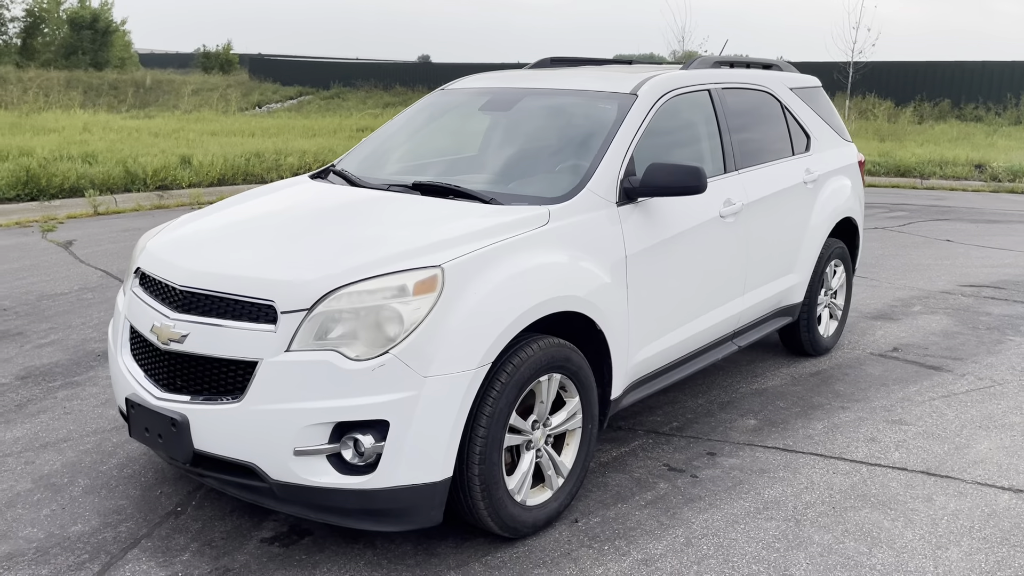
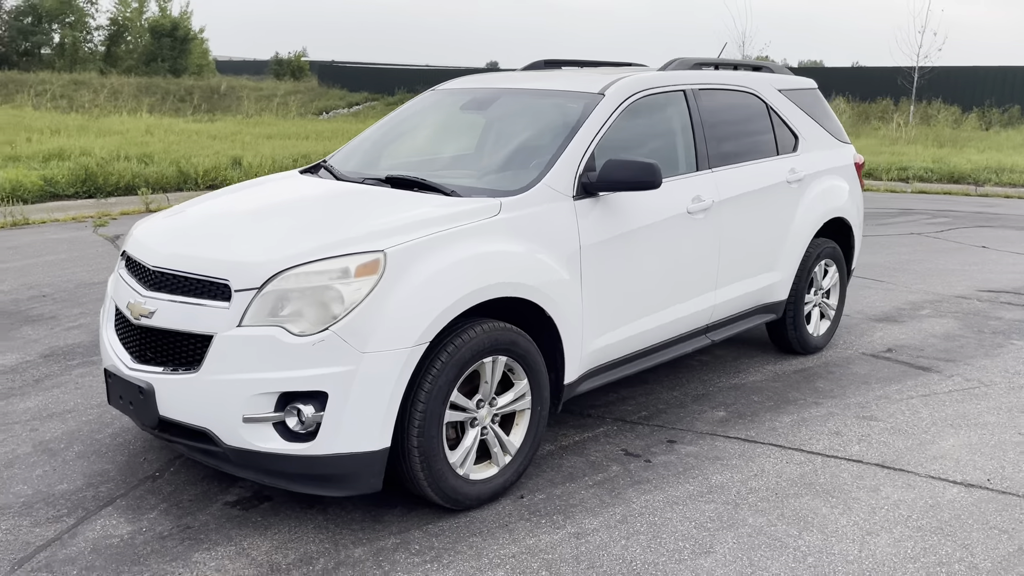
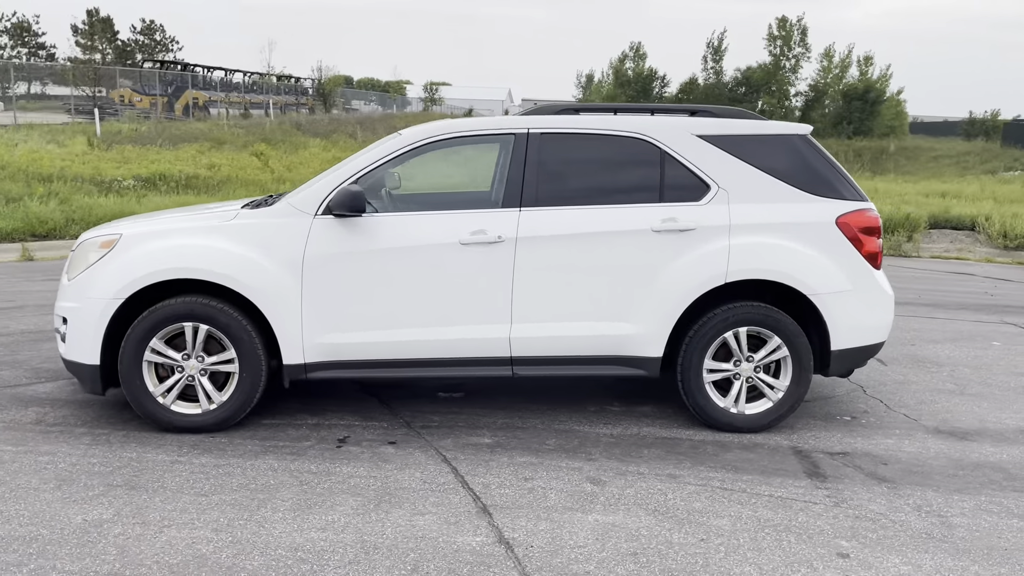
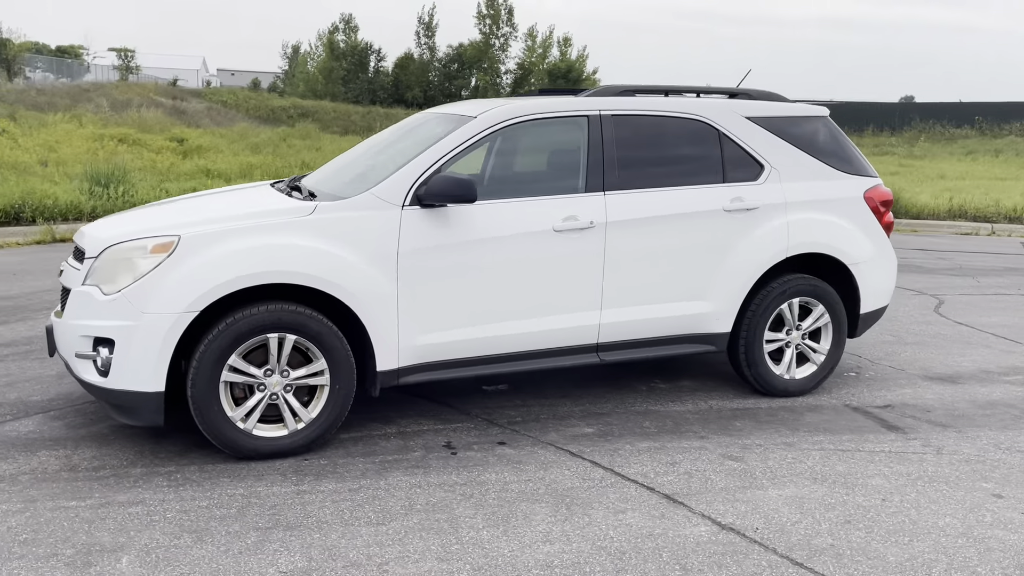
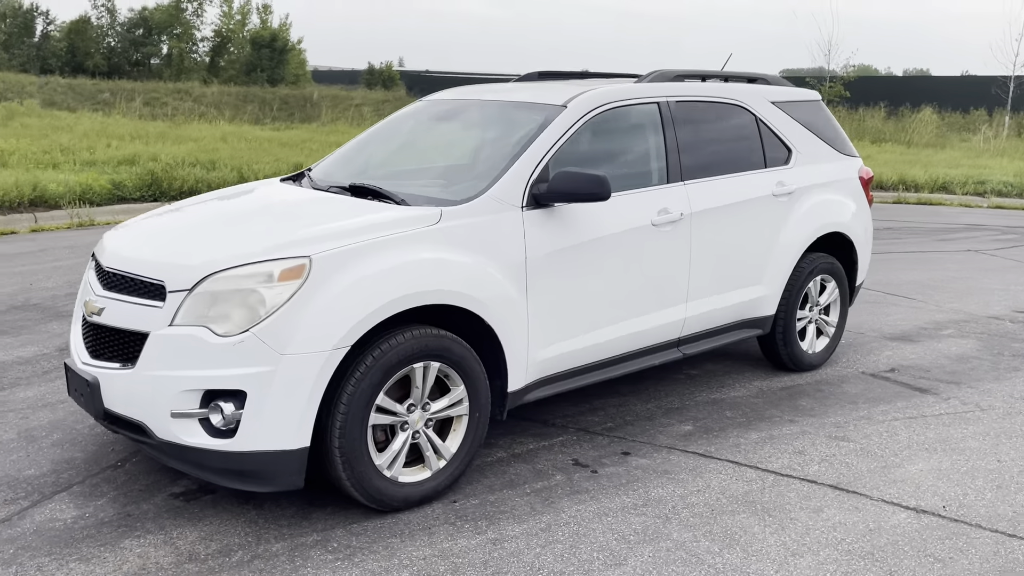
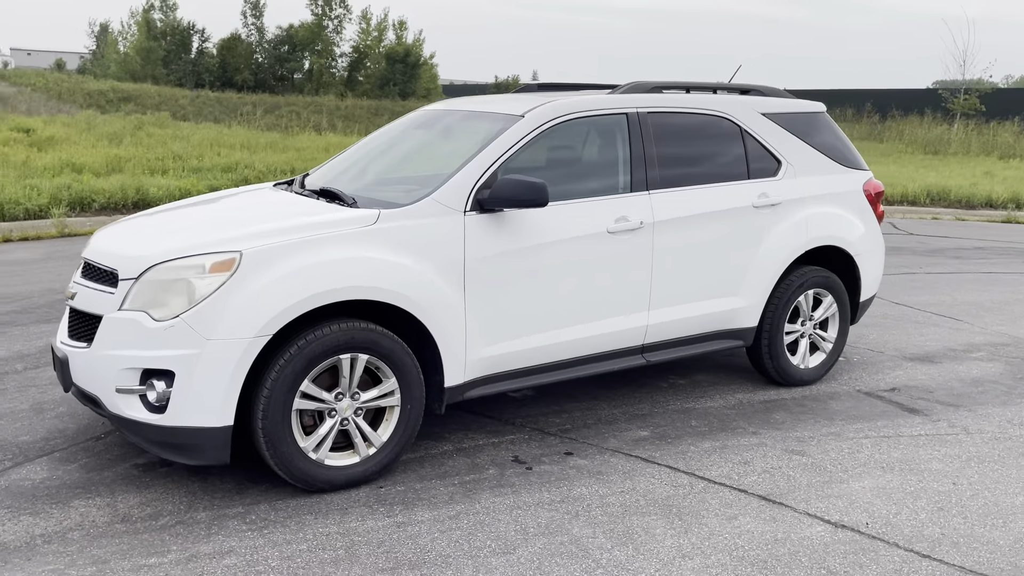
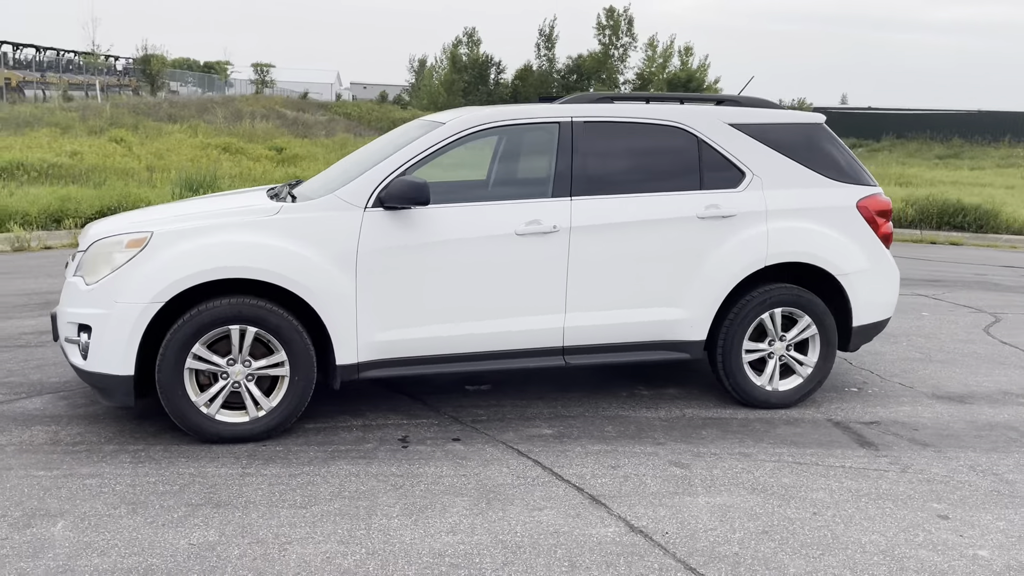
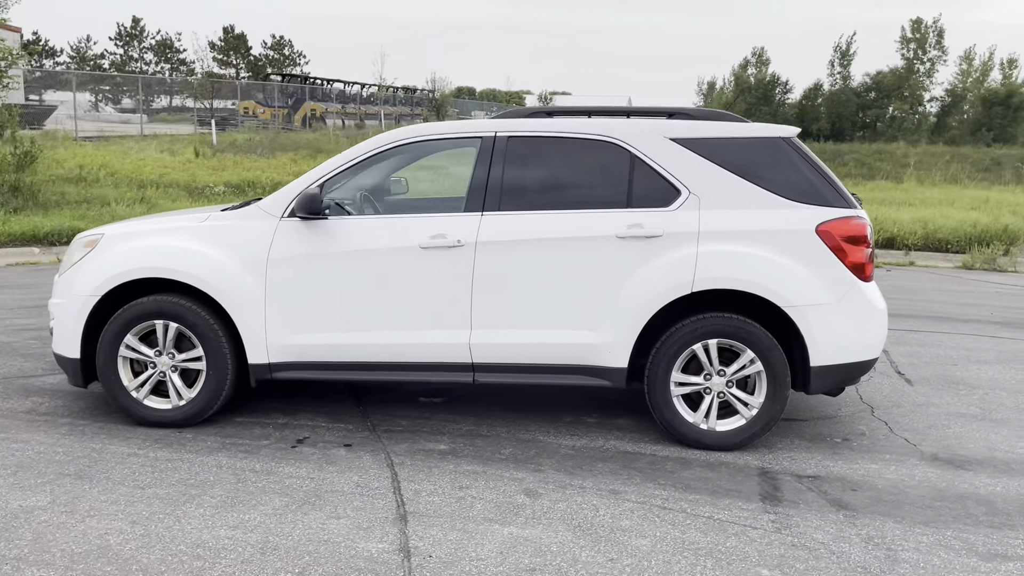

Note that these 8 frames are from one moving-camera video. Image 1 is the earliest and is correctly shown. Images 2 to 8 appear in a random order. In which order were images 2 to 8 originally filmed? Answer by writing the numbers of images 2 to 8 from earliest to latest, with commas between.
2, 5, 6, 4, 7, 3, 8
